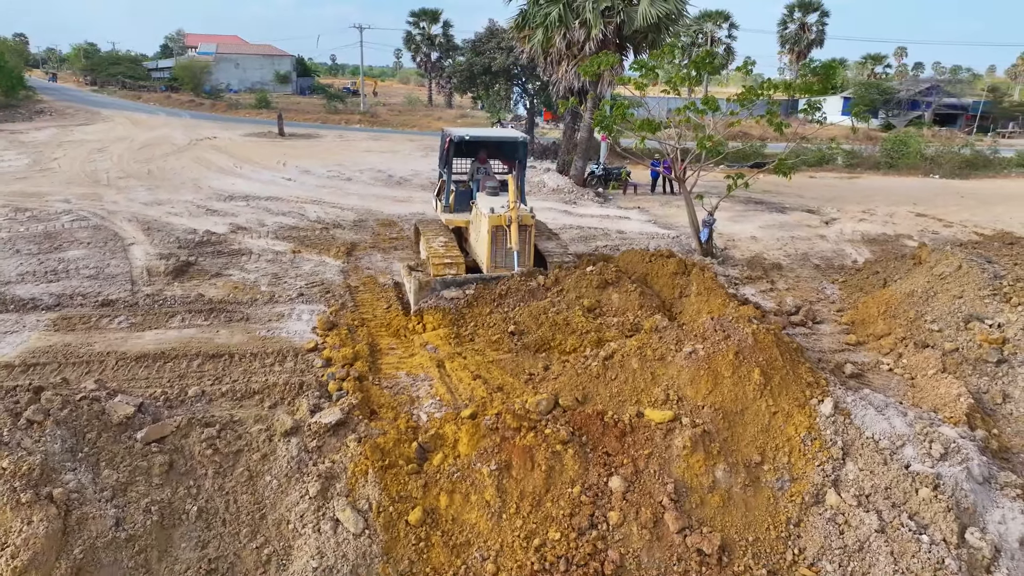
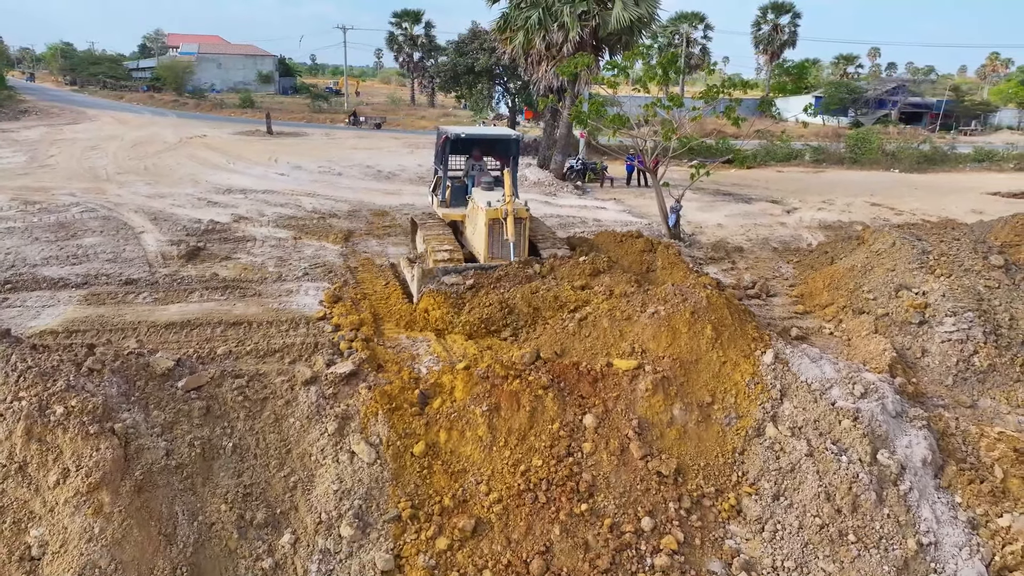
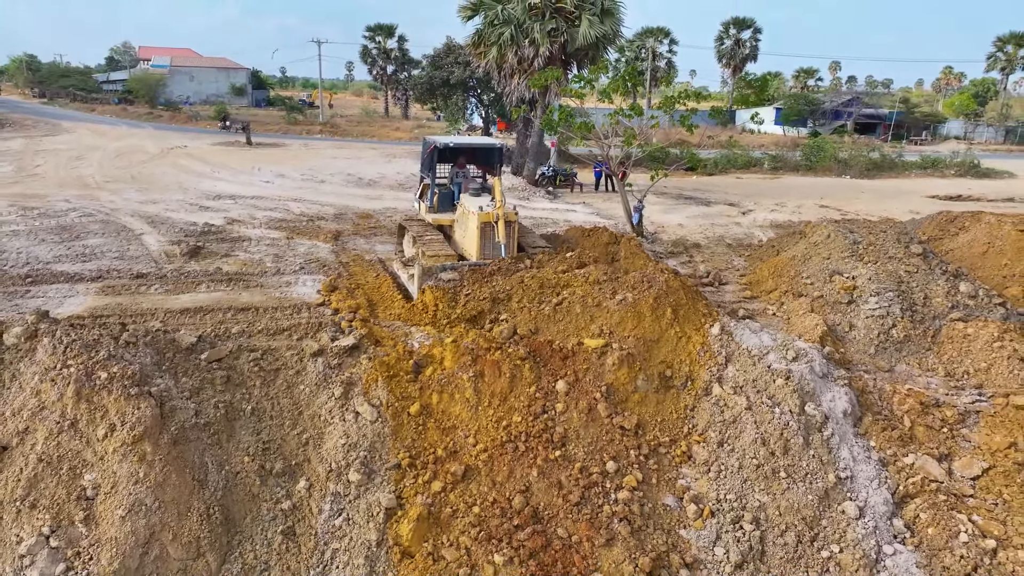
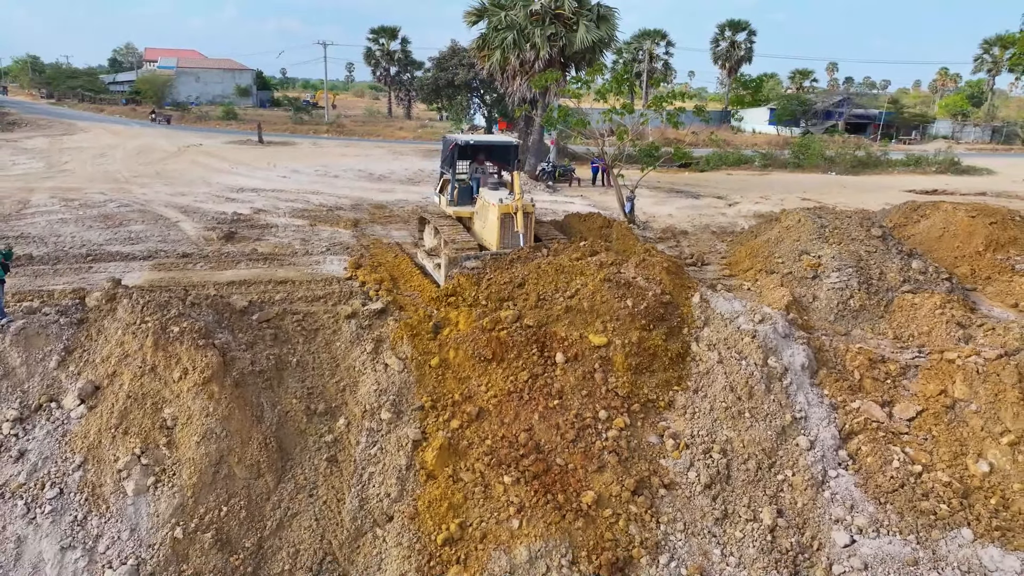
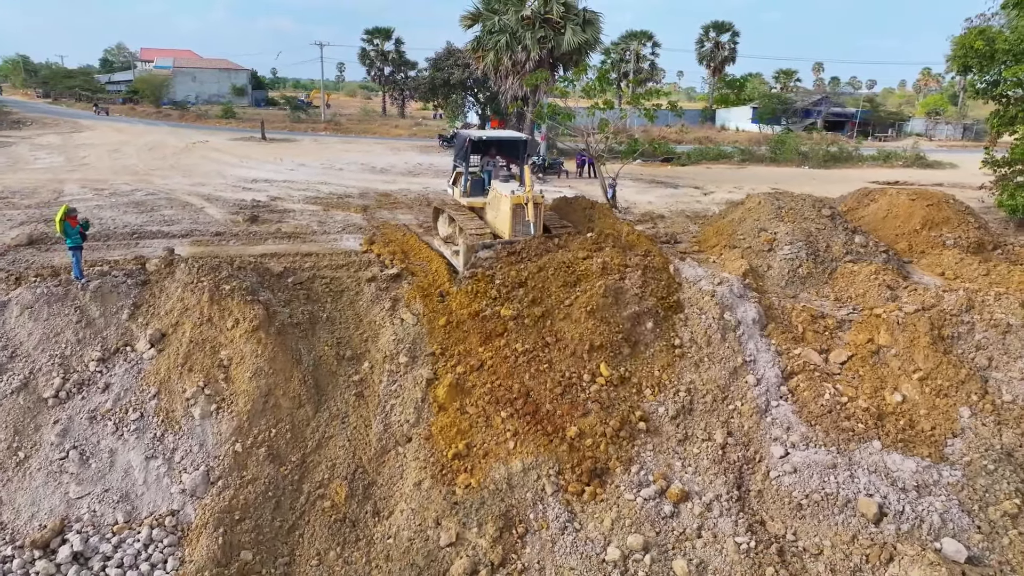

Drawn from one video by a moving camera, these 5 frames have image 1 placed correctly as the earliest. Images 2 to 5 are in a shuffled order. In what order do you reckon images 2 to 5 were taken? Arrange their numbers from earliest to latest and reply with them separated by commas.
2, 3, 4, 5
